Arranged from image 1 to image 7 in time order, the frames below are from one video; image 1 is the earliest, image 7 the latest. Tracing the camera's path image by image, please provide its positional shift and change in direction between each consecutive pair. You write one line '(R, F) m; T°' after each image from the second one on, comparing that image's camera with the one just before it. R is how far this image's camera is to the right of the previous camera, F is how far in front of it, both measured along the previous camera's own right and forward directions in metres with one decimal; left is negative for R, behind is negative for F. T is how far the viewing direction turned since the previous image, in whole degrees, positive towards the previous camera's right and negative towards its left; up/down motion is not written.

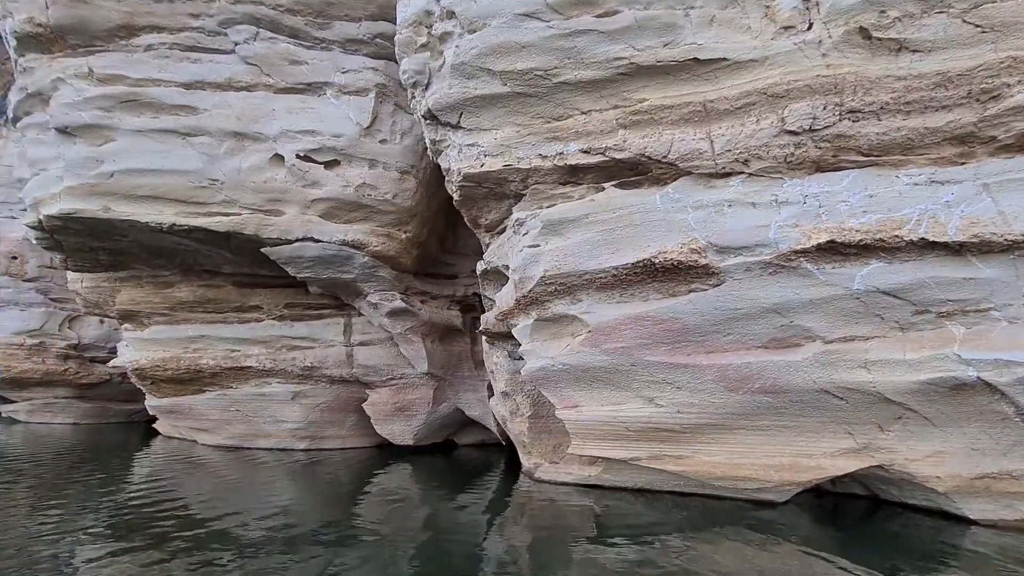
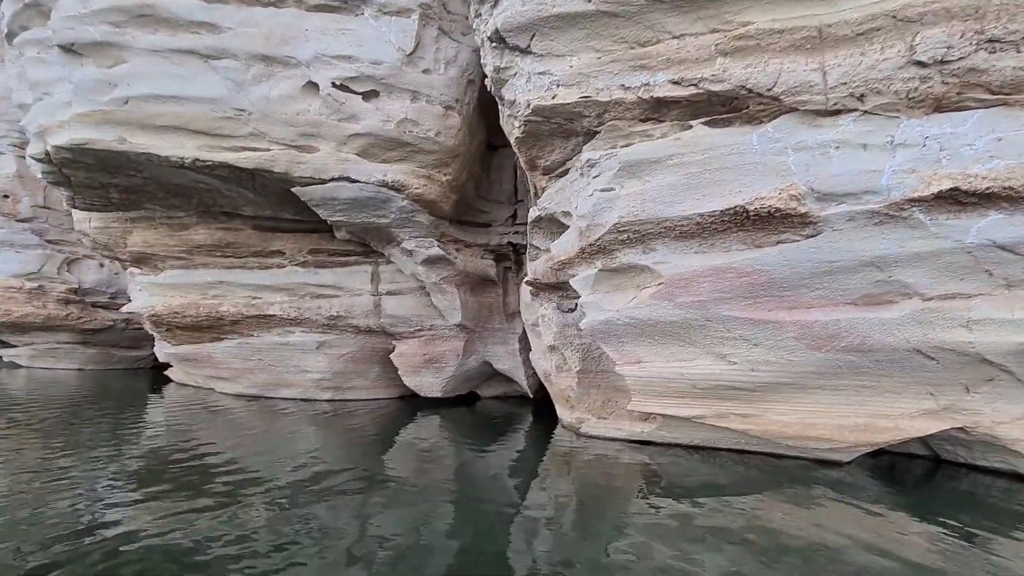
(-0.6, +0.3) m; +1°
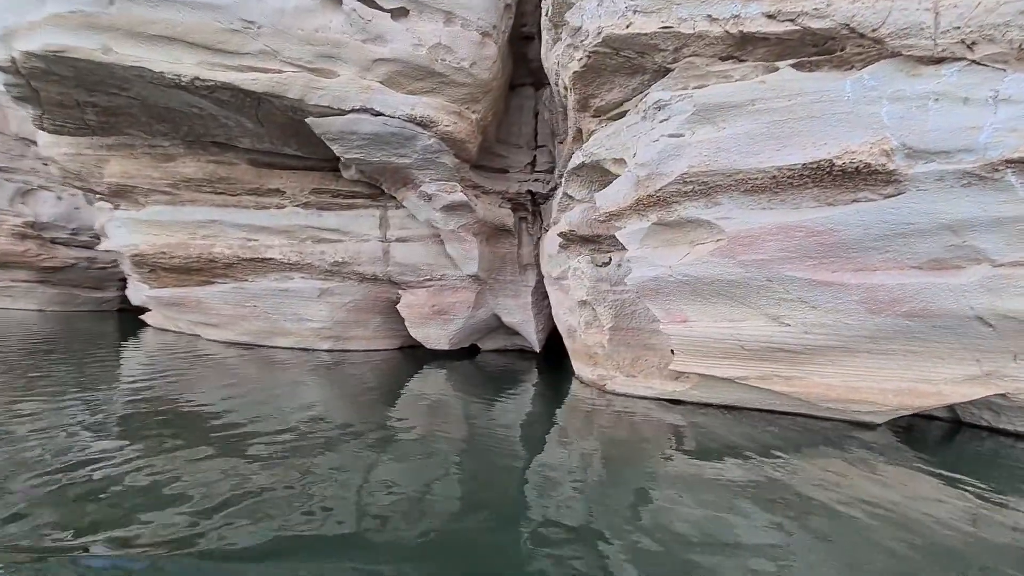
(-0.7, +0.3) m; +4°
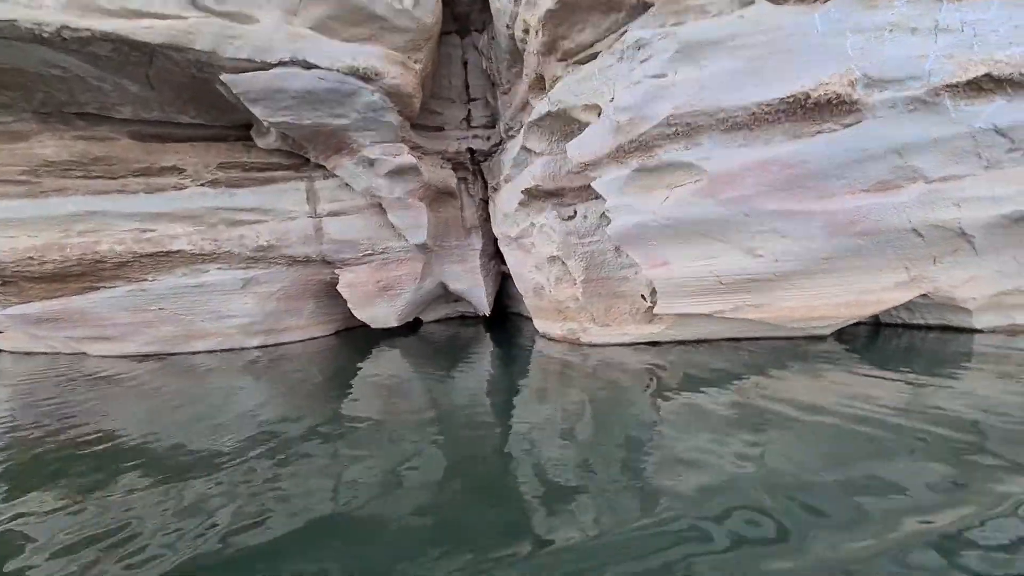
(-0.8, +0.3) m; +12°
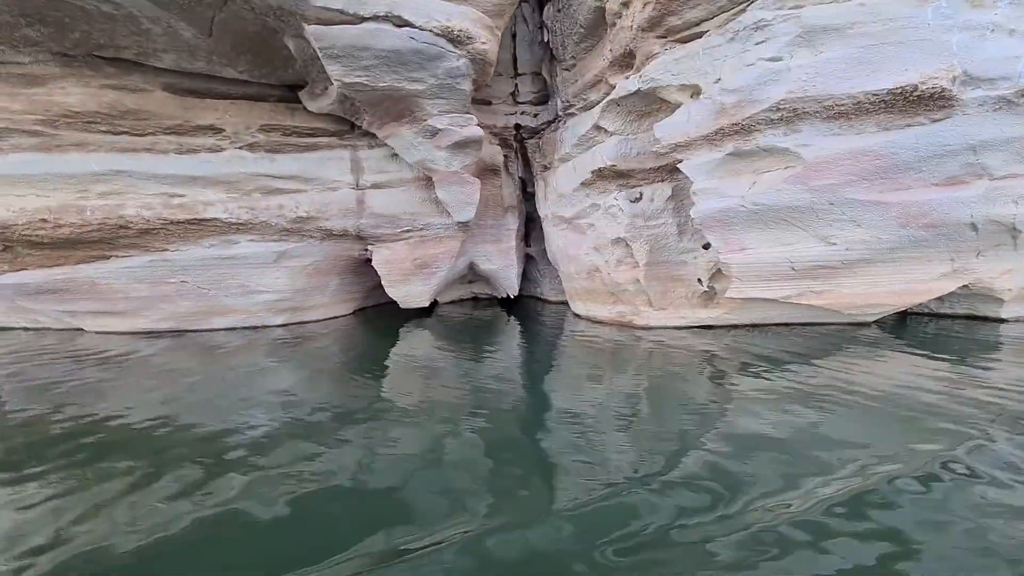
(-1.2, +0.2) m; +6°
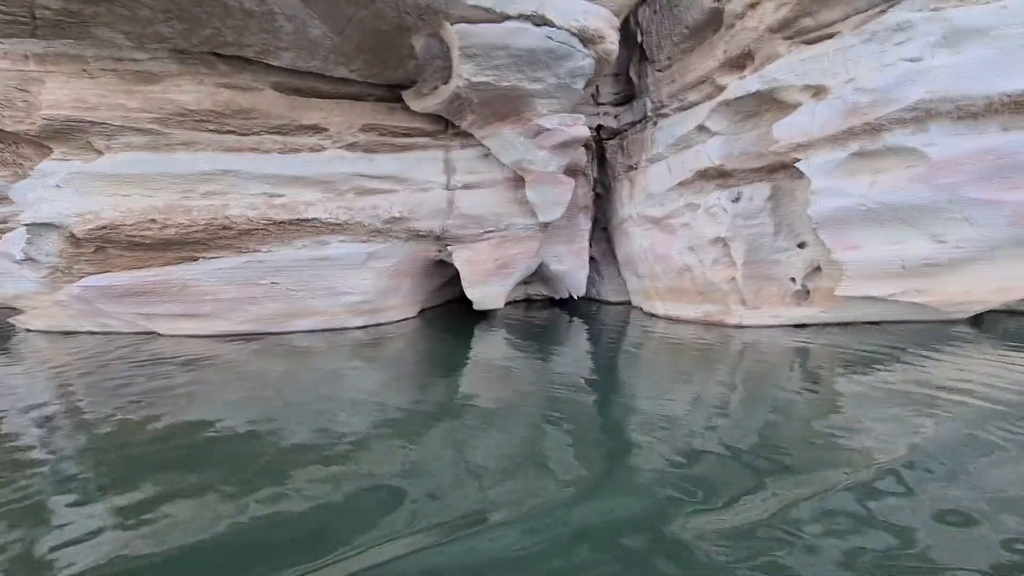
(-1.2, 0.0) m; +1°
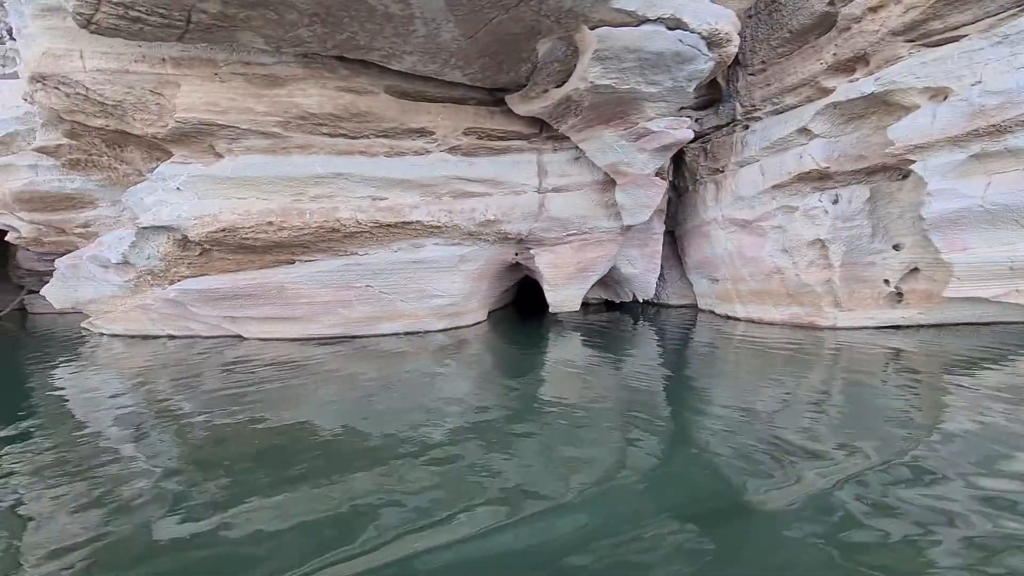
(-1.1, 0.0) m; 0°
